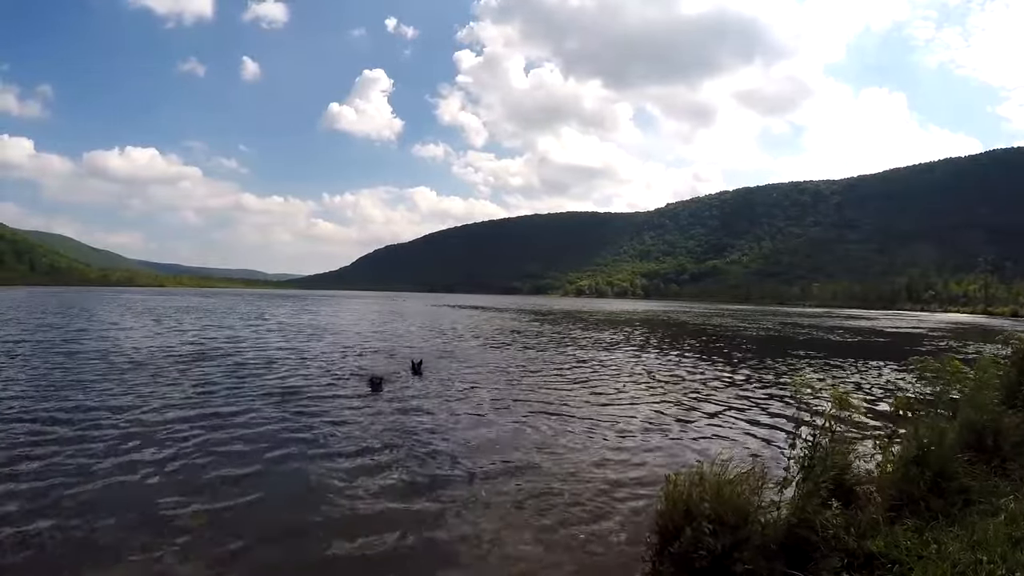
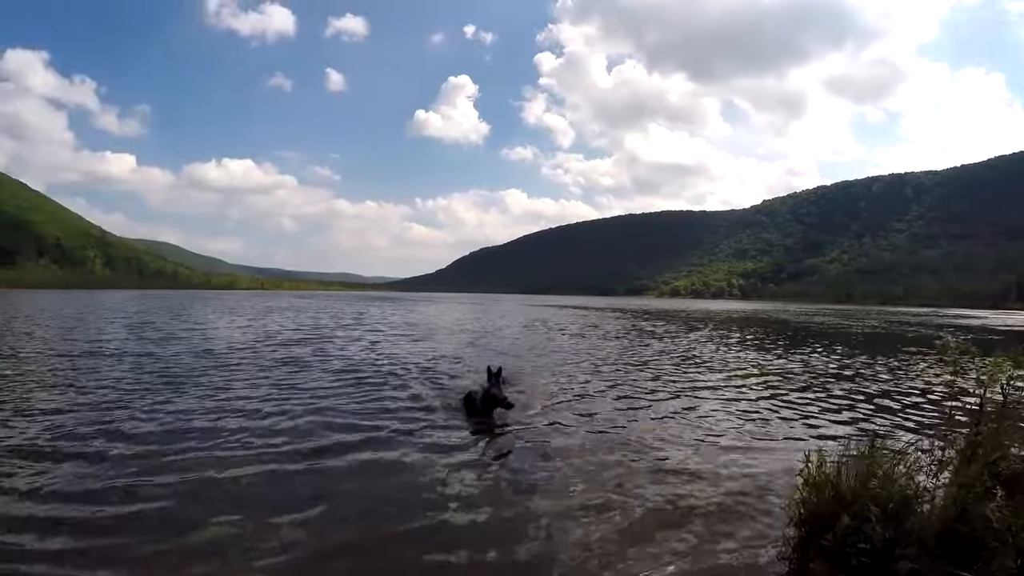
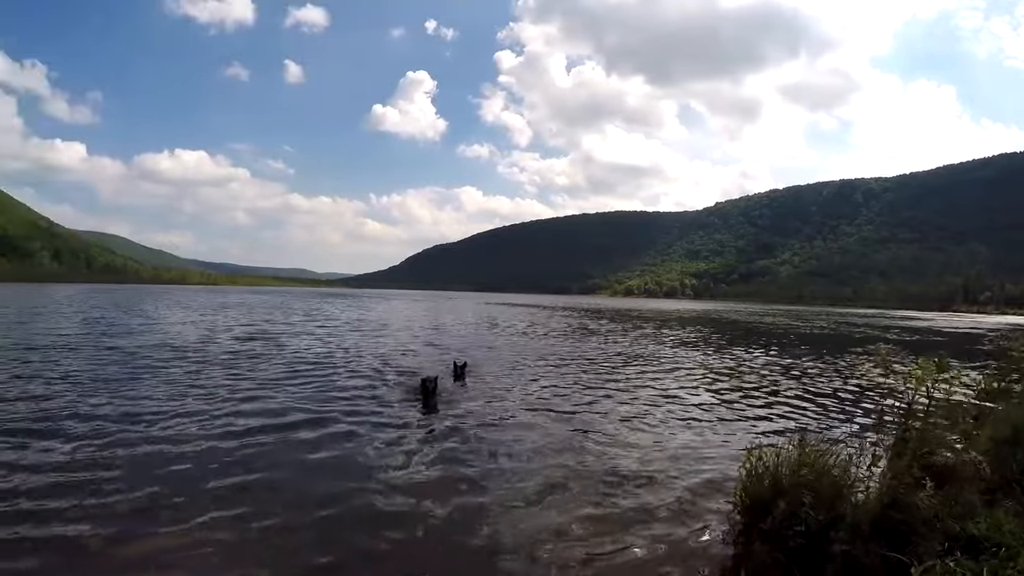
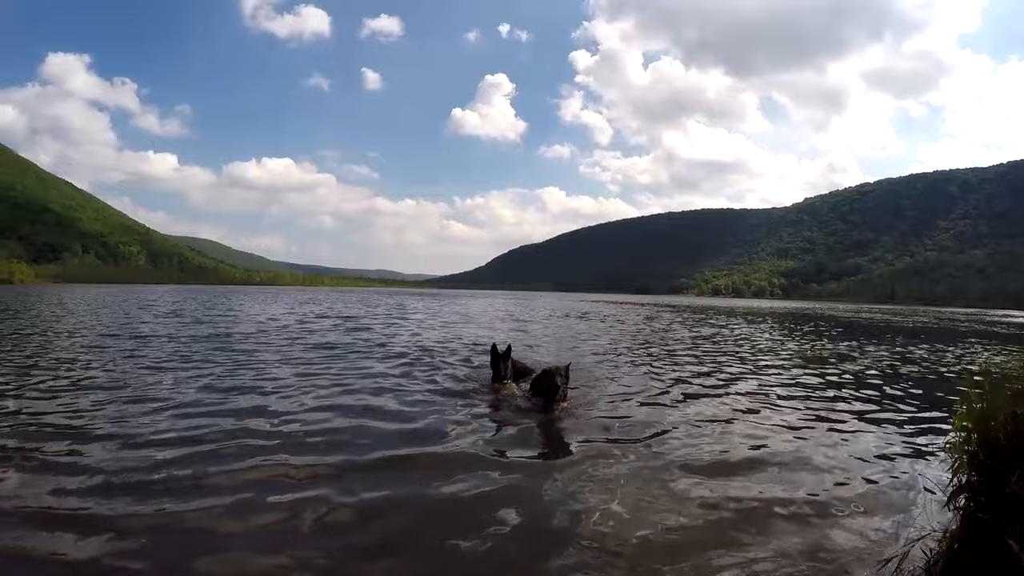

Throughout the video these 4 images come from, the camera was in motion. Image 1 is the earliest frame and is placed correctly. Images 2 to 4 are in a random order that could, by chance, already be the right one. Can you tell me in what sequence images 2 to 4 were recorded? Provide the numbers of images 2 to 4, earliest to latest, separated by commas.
3, 2, 4
